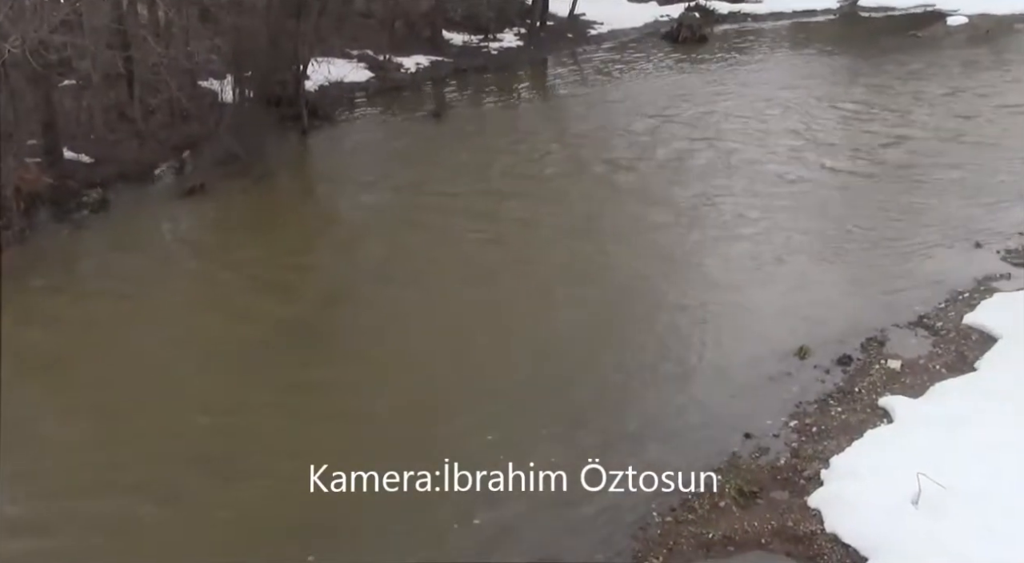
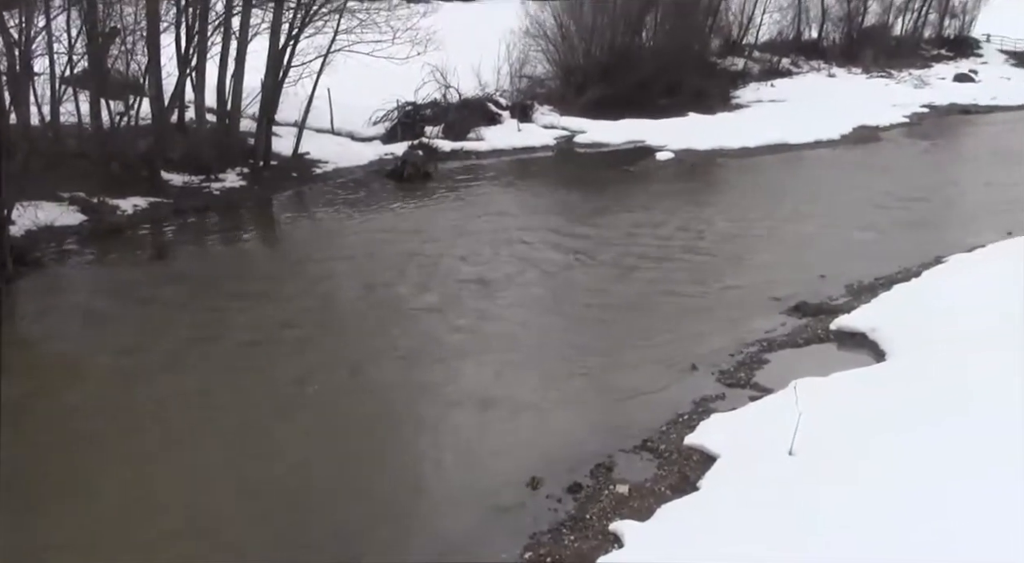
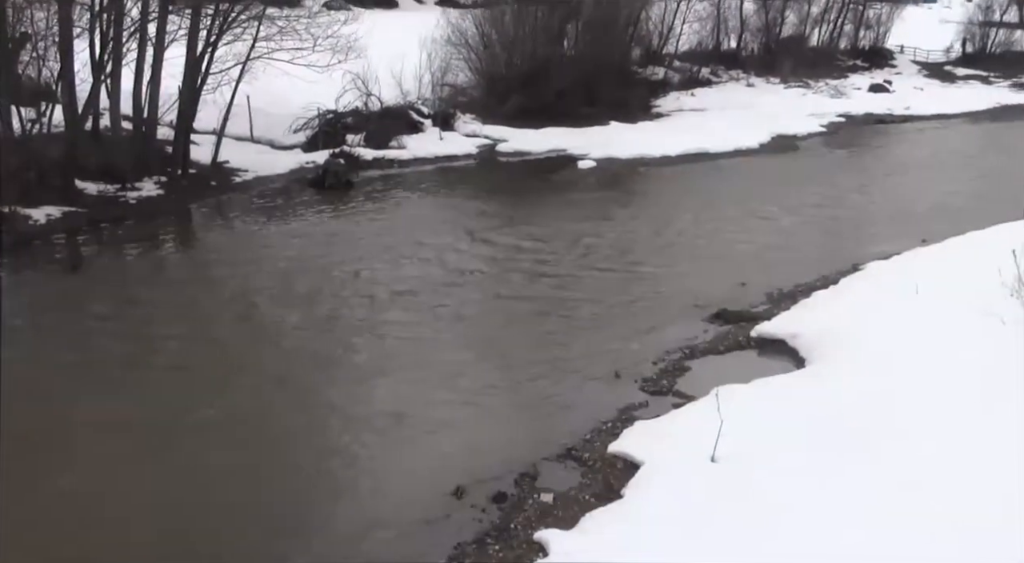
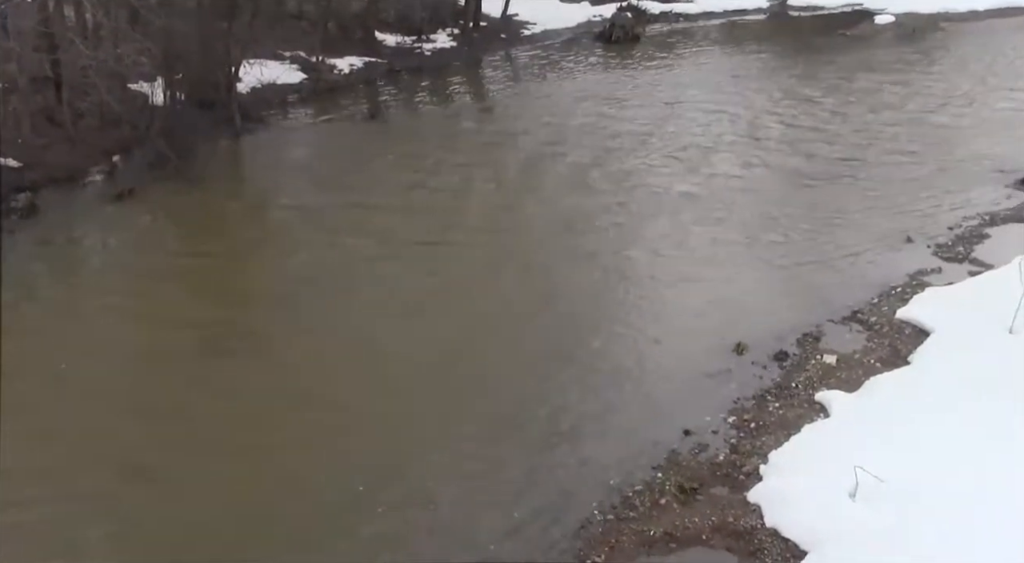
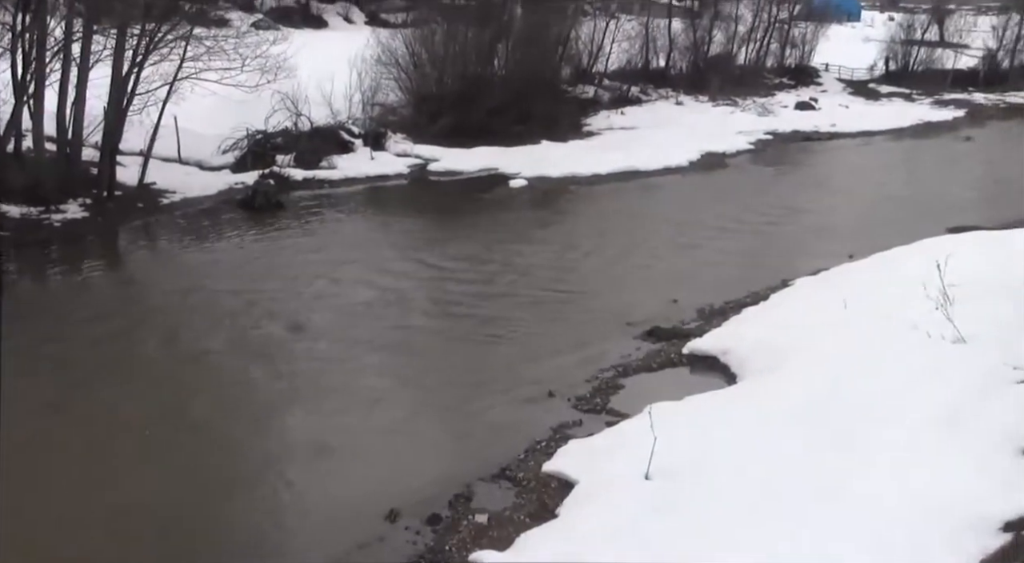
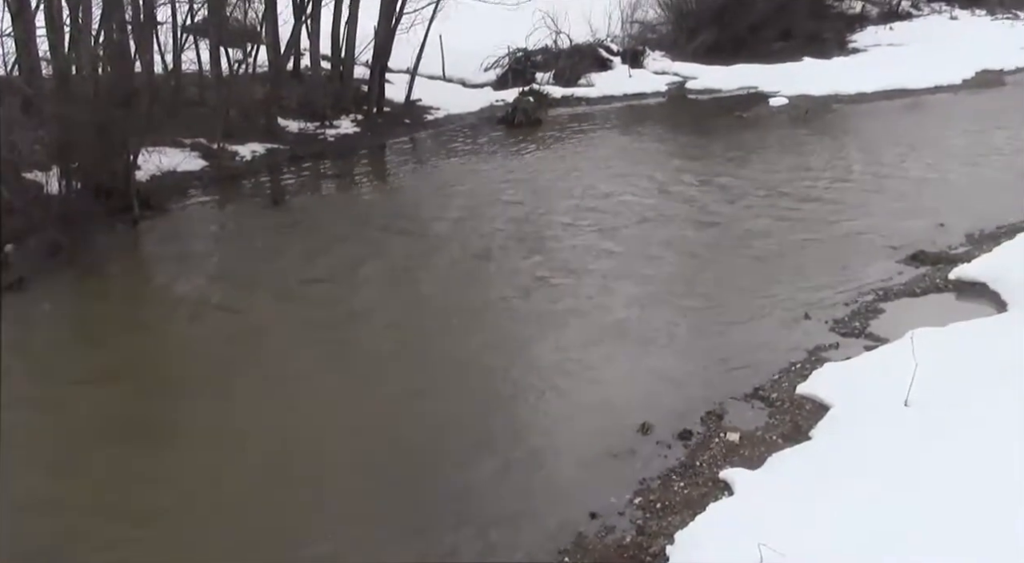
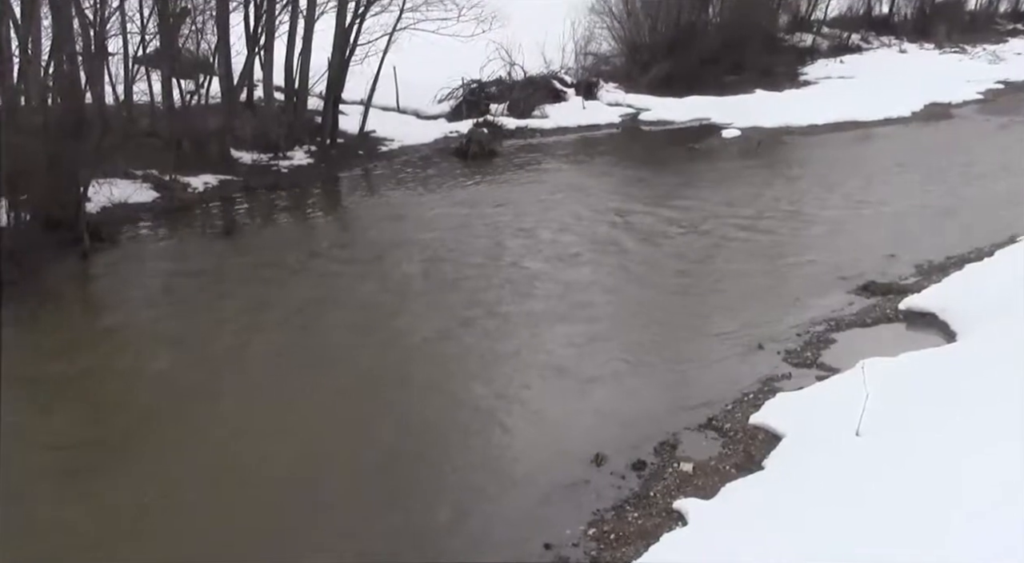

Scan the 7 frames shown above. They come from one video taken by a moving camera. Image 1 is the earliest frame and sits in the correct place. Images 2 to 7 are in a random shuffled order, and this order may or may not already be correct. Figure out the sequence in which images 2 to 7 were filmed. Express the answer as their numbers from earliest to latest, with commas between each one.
4, 6, 7, 2, 3, 5
